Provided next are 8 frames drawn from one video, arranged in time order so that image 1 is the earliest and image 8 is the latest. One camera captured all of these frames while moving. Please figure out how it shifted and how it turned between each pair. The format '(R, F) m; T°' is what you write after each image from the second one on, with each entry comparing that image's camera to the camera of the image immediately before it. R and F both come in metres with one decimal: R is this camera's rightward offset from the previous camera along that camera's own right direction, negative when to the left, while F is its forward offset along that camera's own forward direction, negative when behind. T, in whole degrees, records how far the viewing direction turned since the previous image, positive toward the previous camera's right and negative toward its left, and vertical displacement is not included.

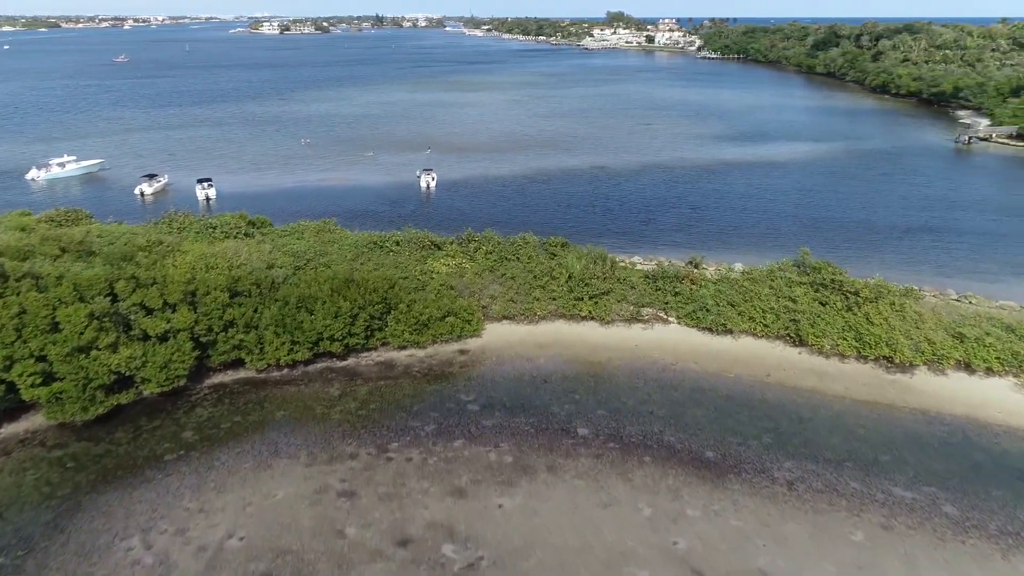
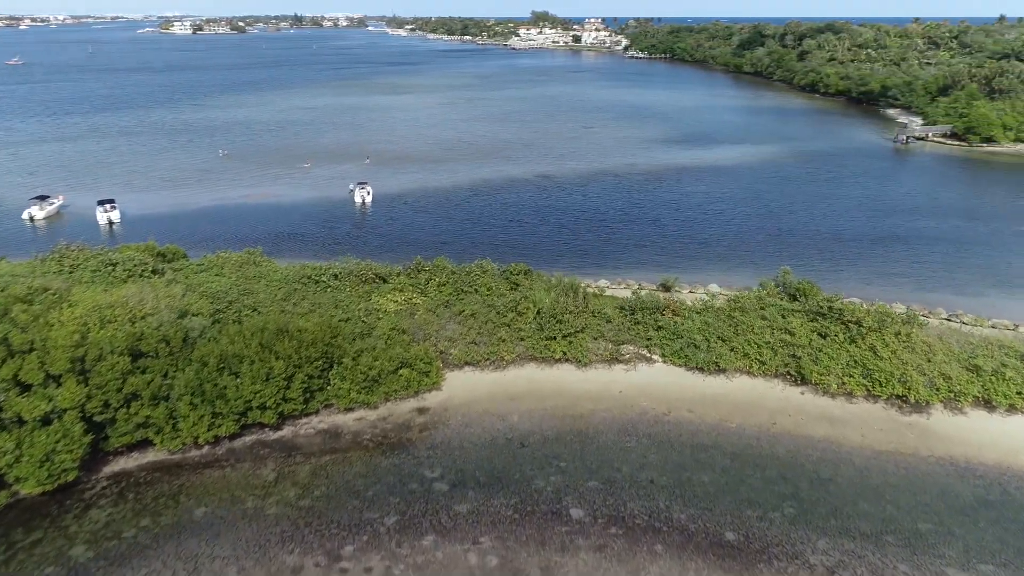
(-1.0, +3.7) m; +5°
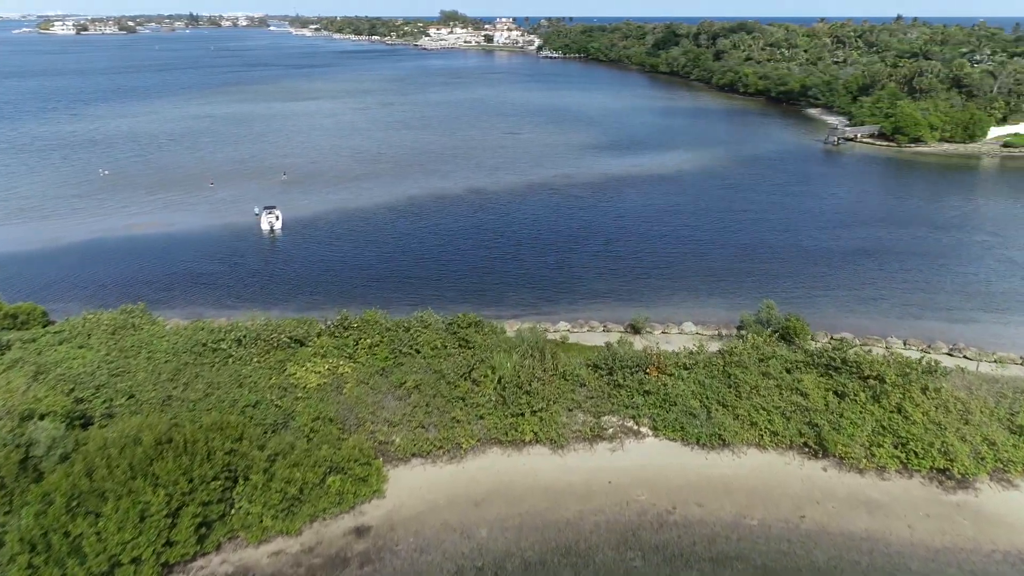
(-0.9, +4.9) m; +6°
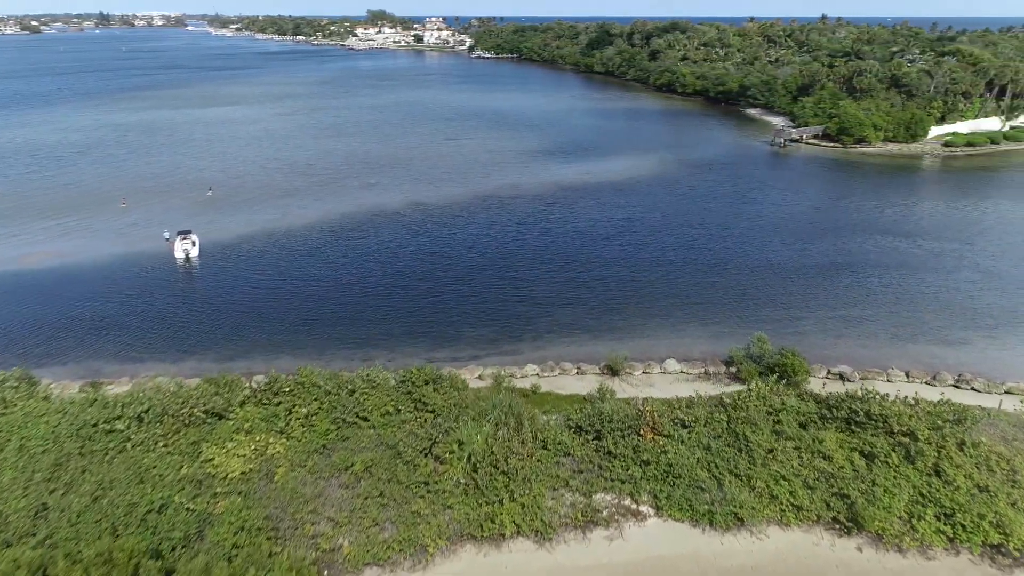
(-0.7, +3.6) m; +5°
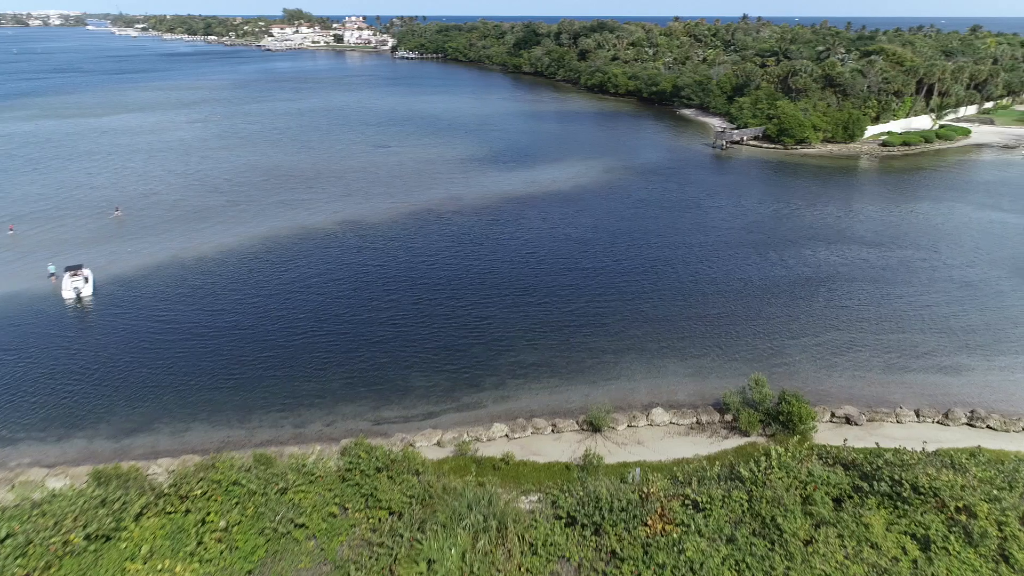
(-0.8, +3.7) m; +6°
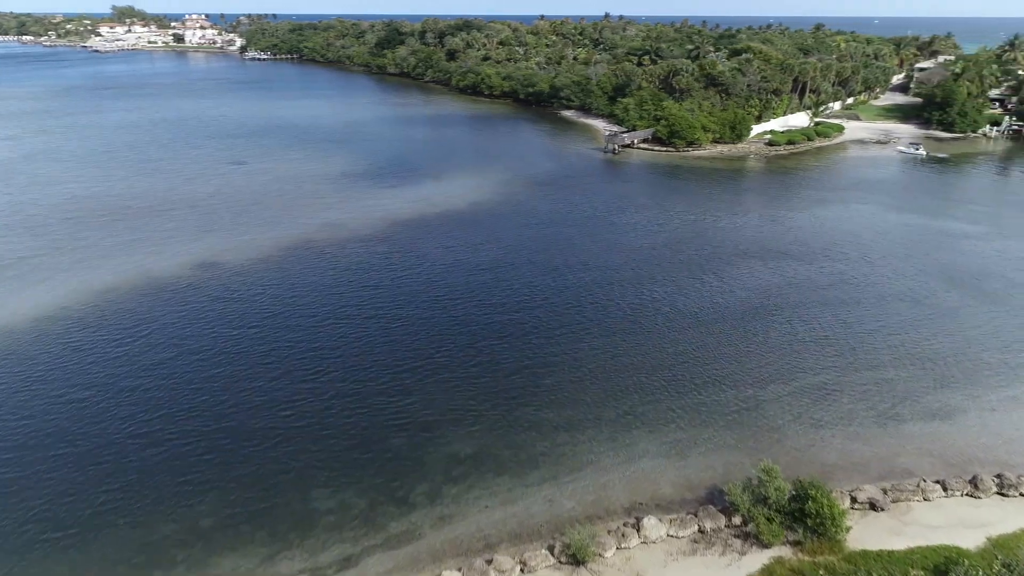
(-1.3, +5.6) m; +10°
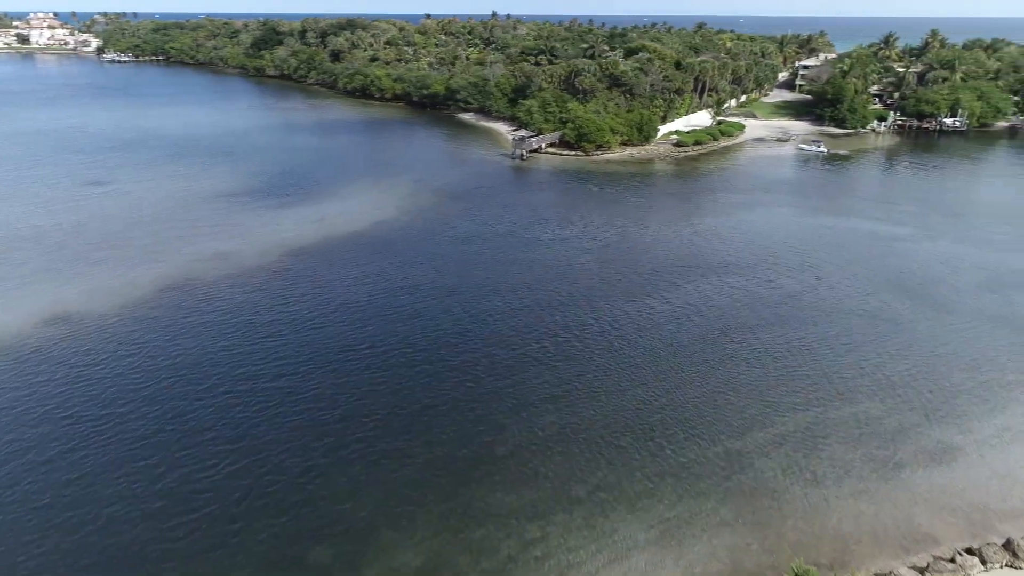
(-1.1, +4.1) m; +8°
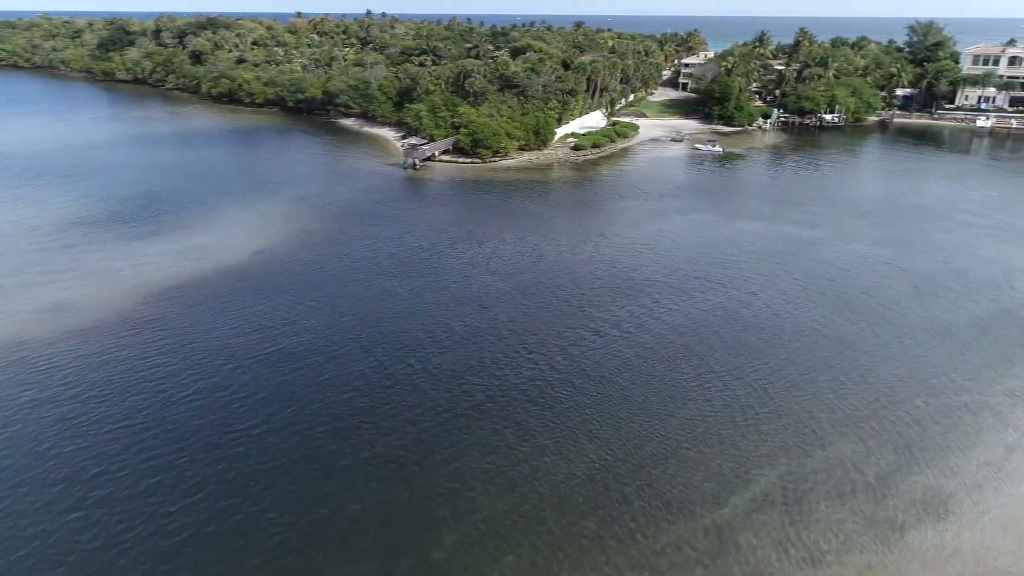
(-0.9, +3.9) m; +9°
